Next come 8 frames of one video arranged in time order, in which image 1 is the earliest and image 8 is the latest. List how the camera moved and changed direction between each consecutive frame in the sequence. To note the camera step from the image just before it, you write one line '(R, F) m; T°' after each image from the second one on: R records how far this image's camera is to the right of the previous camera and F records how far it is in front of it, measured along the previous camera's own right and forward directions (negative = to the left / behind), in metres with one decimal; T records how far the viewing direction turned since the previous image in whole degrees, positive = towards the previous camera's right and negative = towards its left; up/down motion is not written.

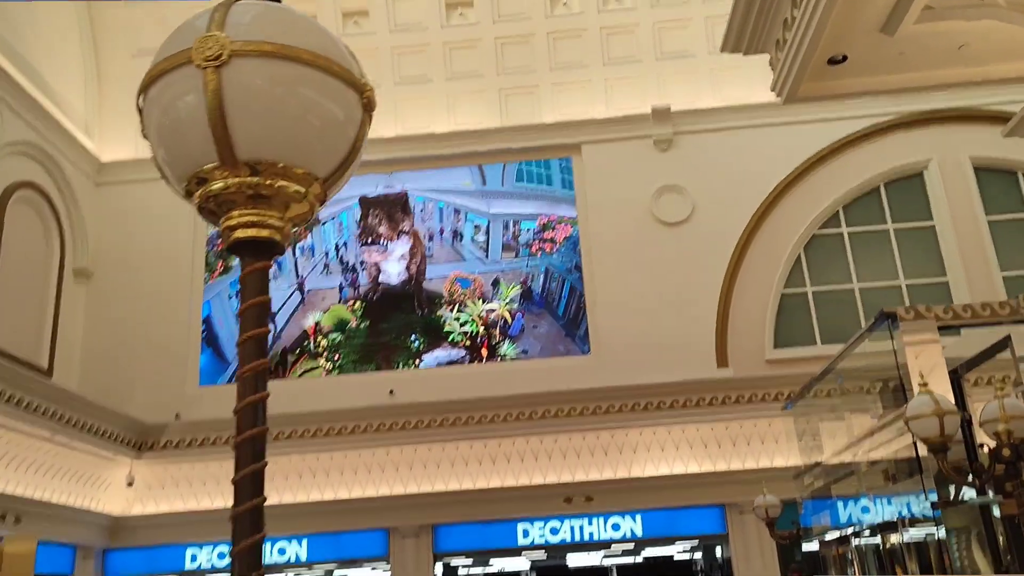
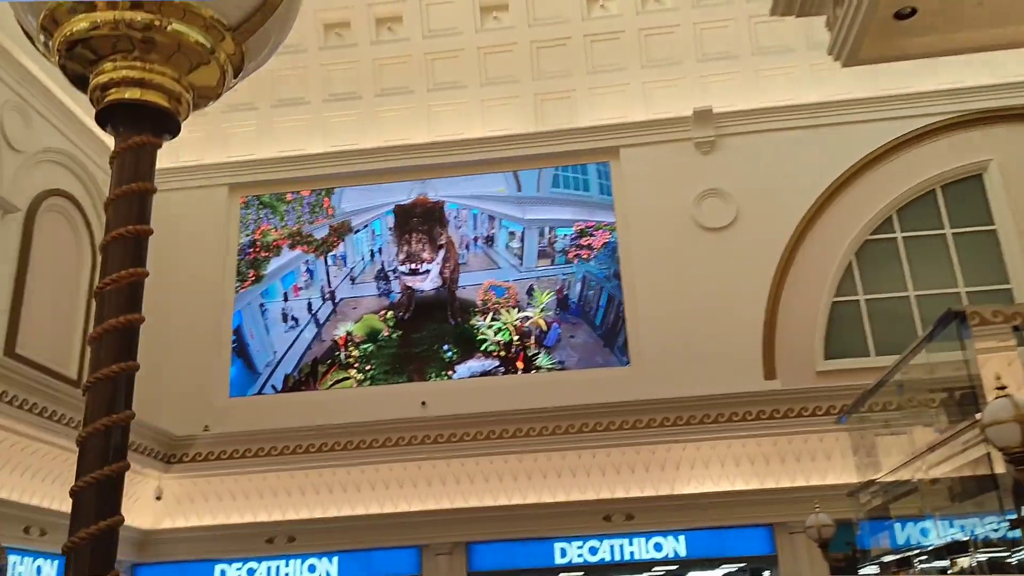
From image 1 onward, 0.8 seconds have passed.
(0.0, +0.3) m; -3°
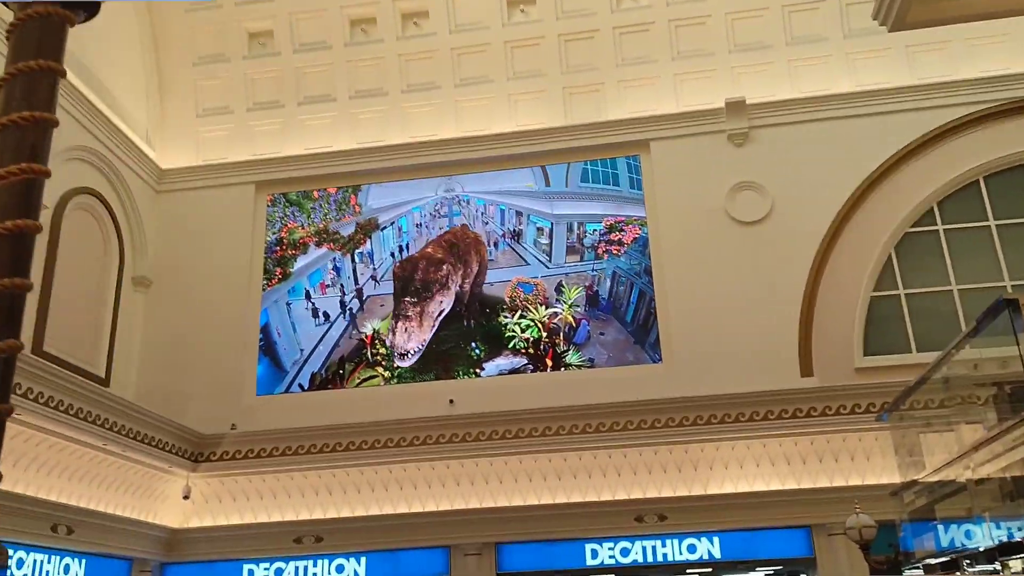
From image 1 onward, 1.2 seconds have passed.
(0.0, +0.1) m; -2°
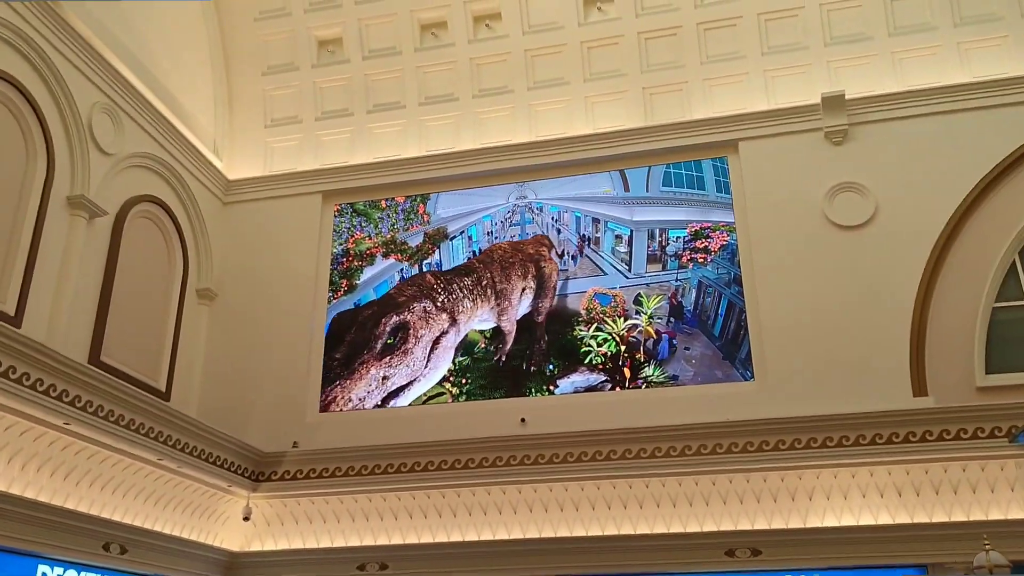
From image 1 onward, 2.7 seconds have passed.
(0.0, +0.5) m; -5°
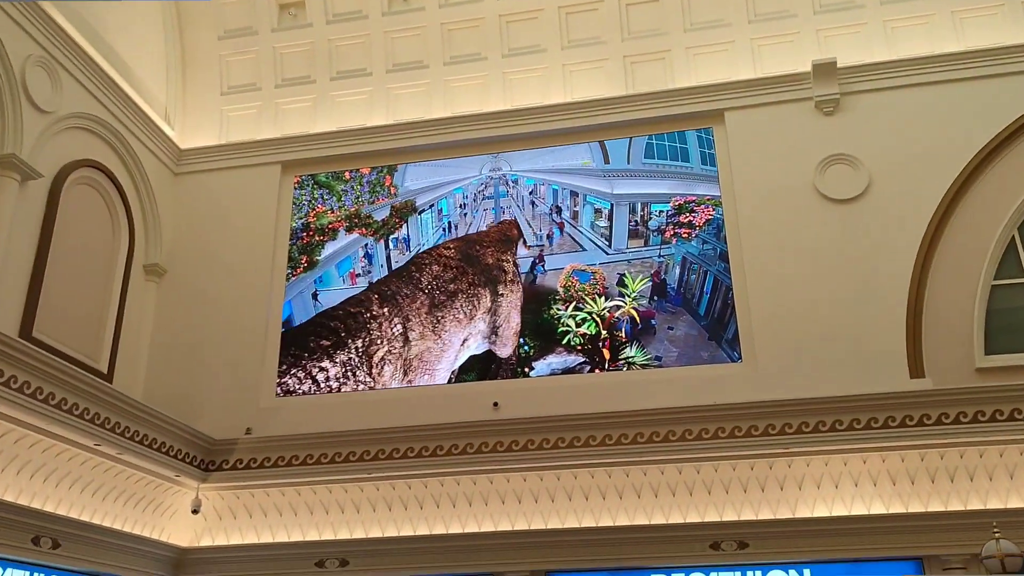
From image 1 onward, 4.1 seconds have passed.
(0.0, +0.5) m; +2°
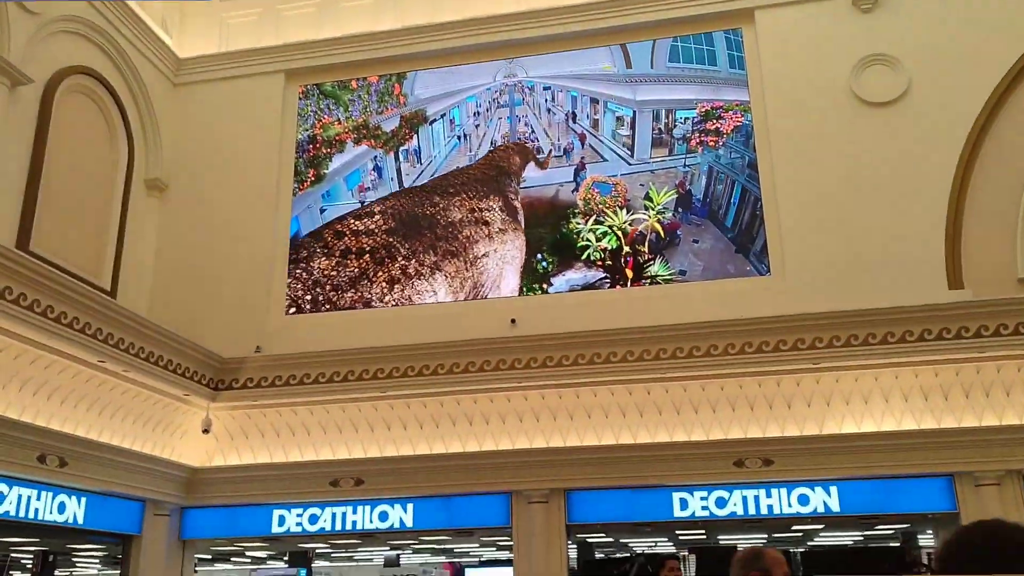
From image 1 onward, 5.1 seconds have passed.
(-0.1, +0.3) m; -1°
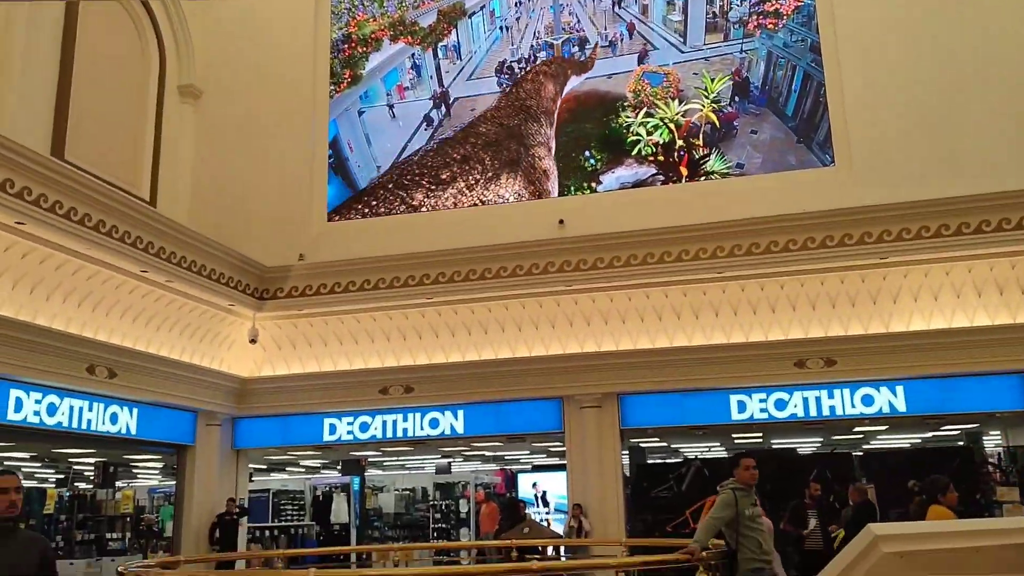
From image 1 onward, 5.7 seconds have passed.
(0.0, +0.2) m; -3°
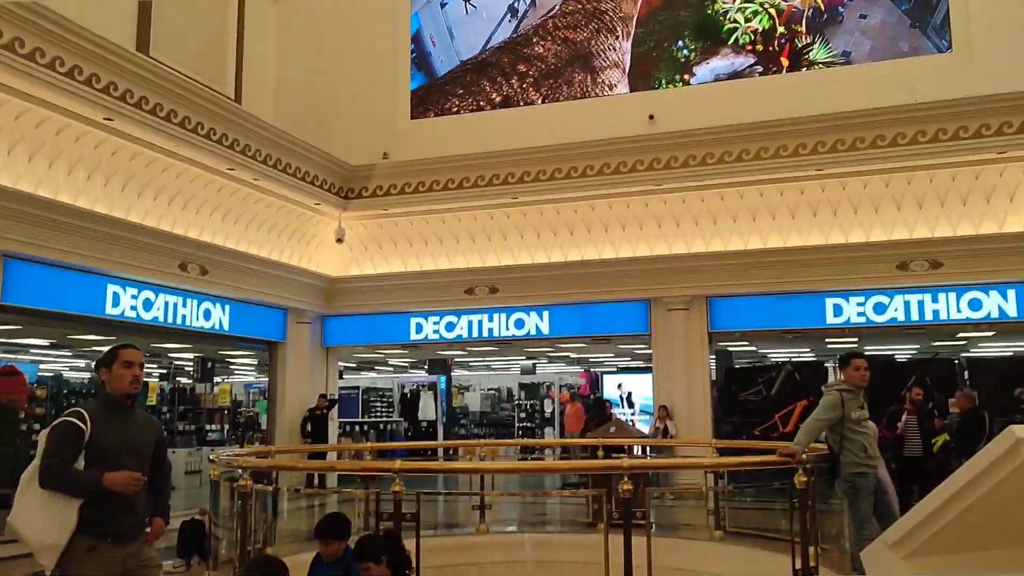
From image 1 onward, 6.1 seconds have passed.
(0.0, +0.1) m; -5°
